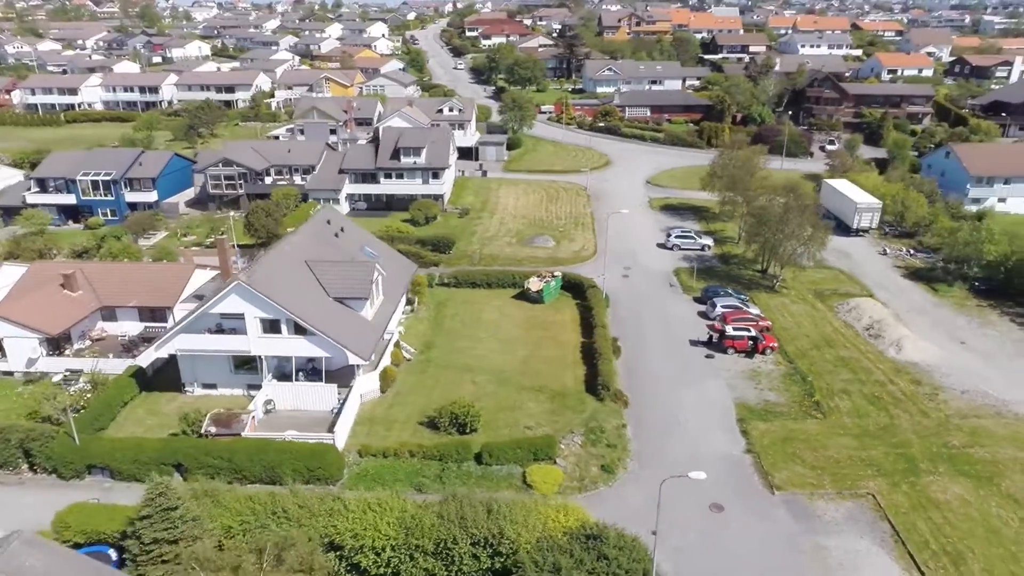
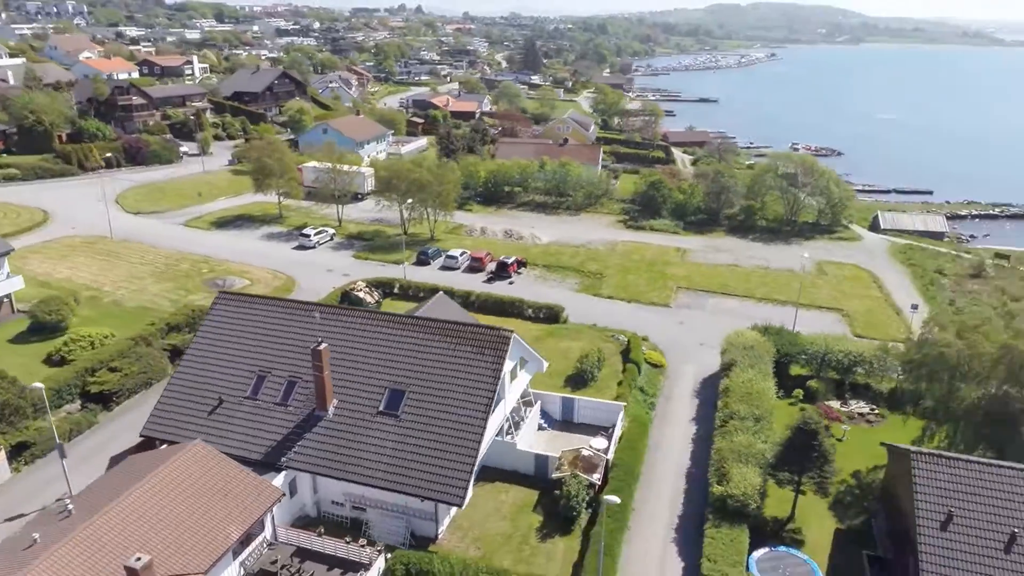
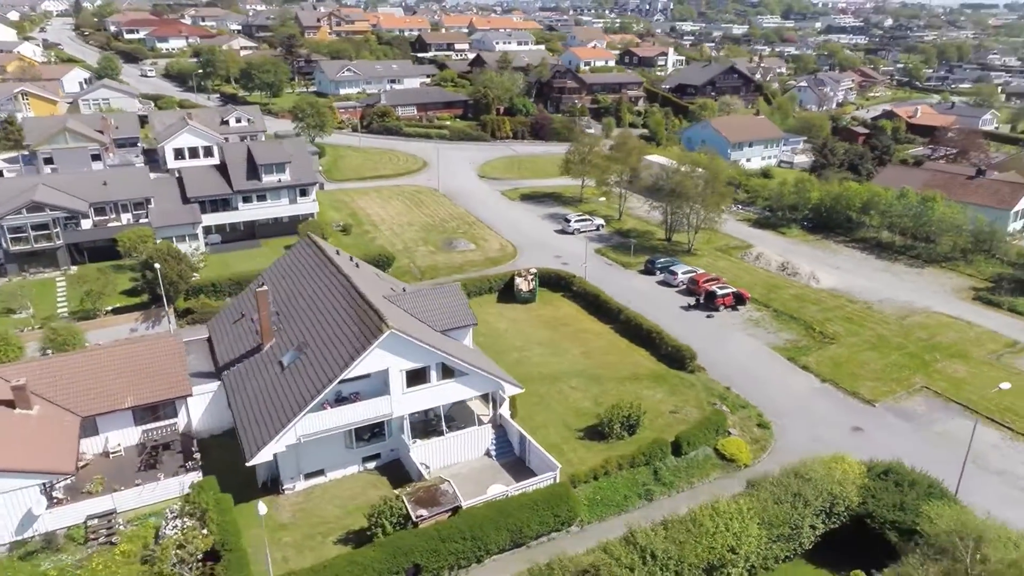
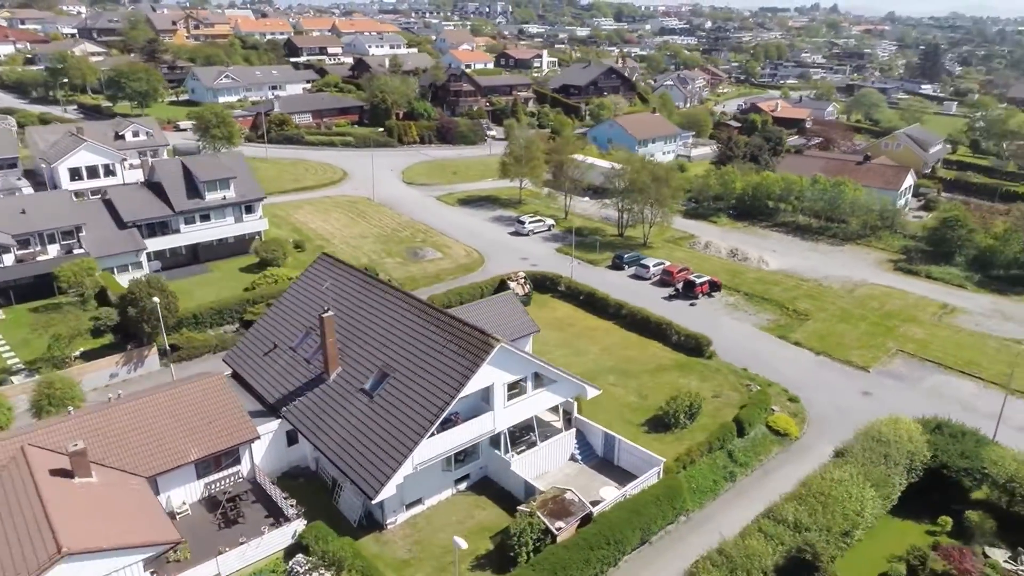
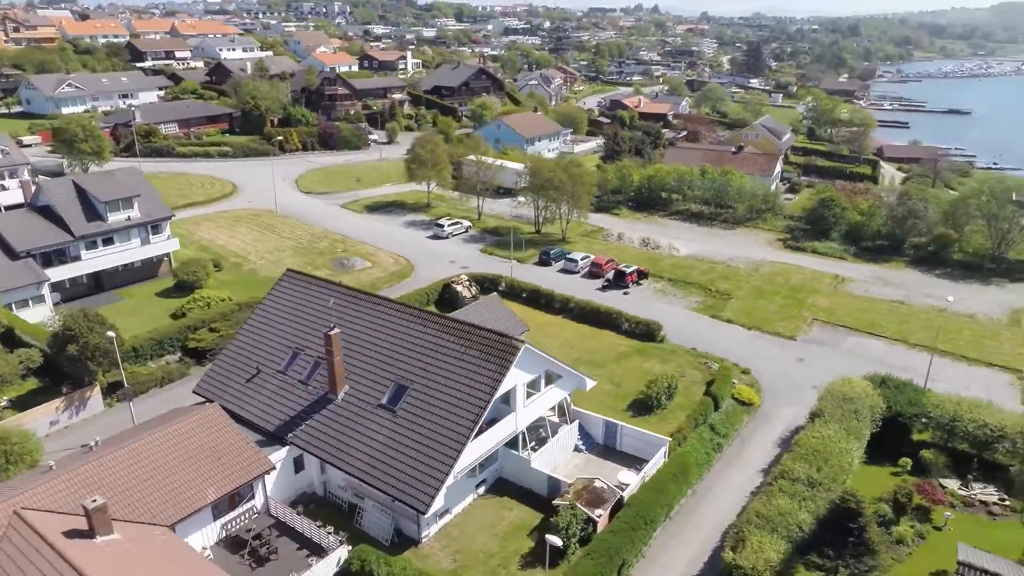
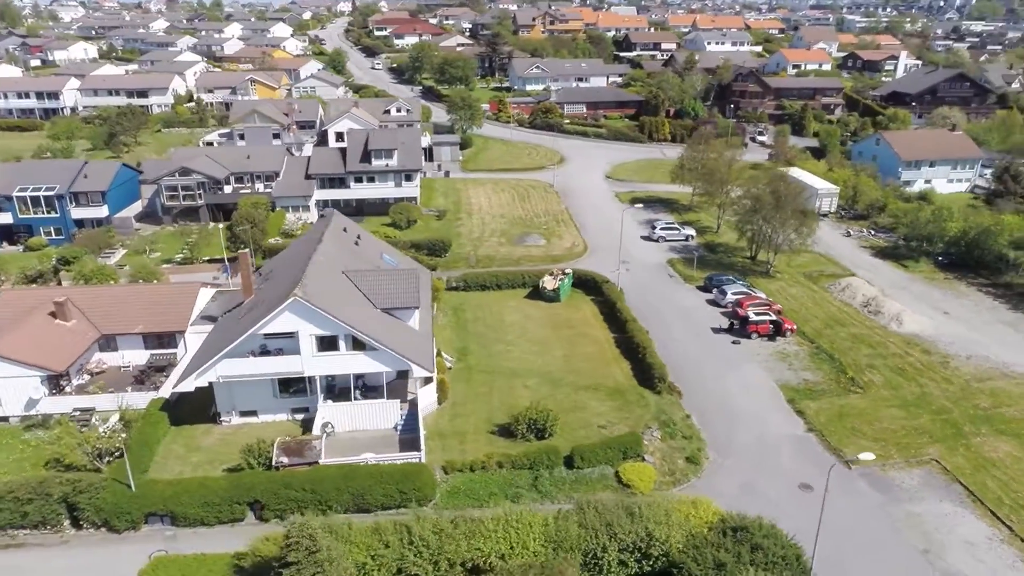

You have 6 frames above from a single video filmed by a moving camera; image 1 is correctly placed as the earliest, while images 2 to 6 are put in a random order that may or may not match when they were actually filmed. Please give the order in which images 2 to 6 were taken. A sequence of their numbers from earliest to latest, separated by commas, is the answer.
6, 3, 4, 5, 2
